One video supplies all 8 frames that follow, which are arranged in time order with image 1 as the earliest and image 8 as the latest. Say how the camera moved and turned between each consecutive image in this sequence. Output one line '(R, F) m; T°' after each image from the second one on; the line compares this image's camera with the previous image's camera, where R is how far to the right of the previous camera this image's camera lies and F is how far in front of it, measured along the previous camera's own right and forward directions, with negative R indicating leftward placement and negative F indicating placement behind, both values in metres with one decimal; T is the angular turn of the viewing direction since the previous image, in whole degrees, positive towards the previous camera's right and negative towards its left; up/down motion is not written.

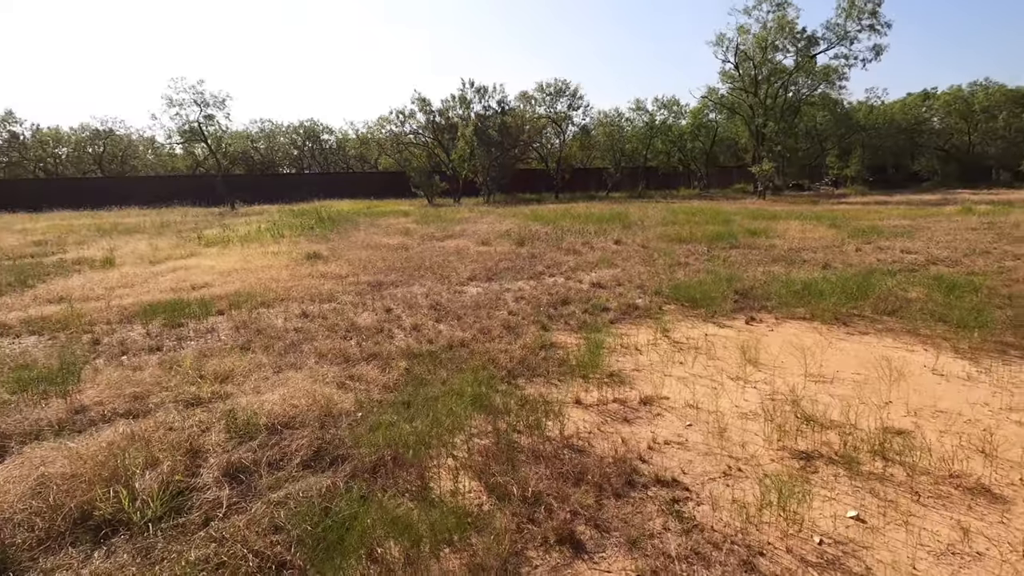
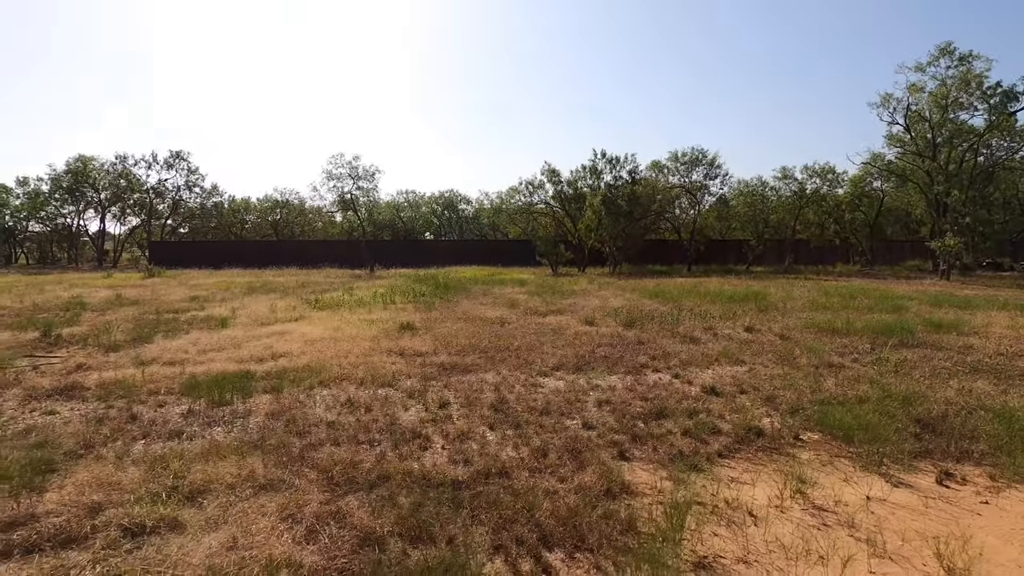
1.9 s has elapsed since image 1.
(+0.6, +1.4) m; -14°
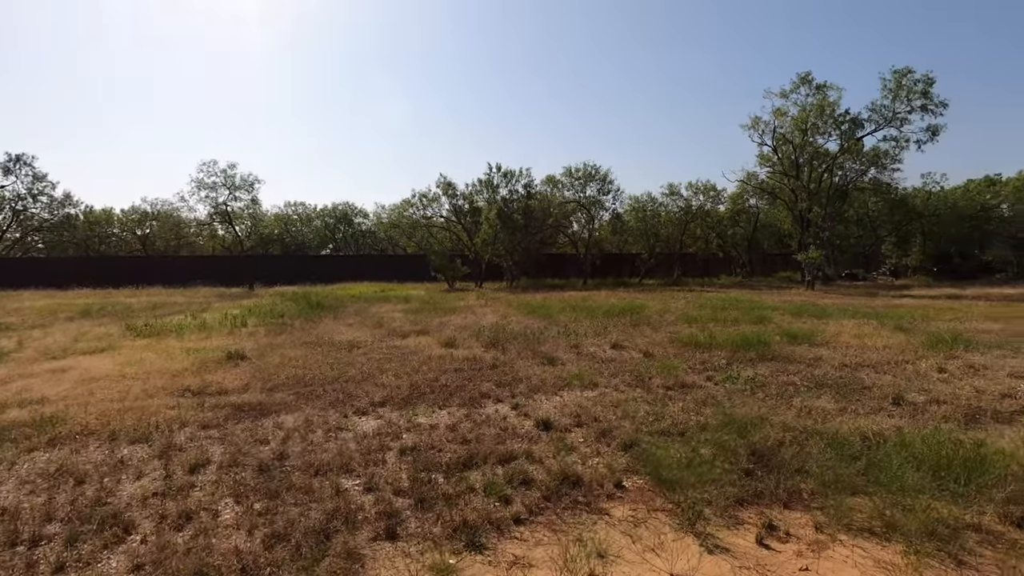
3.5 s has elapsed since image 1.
(+1.3, +1.0) m; +9°
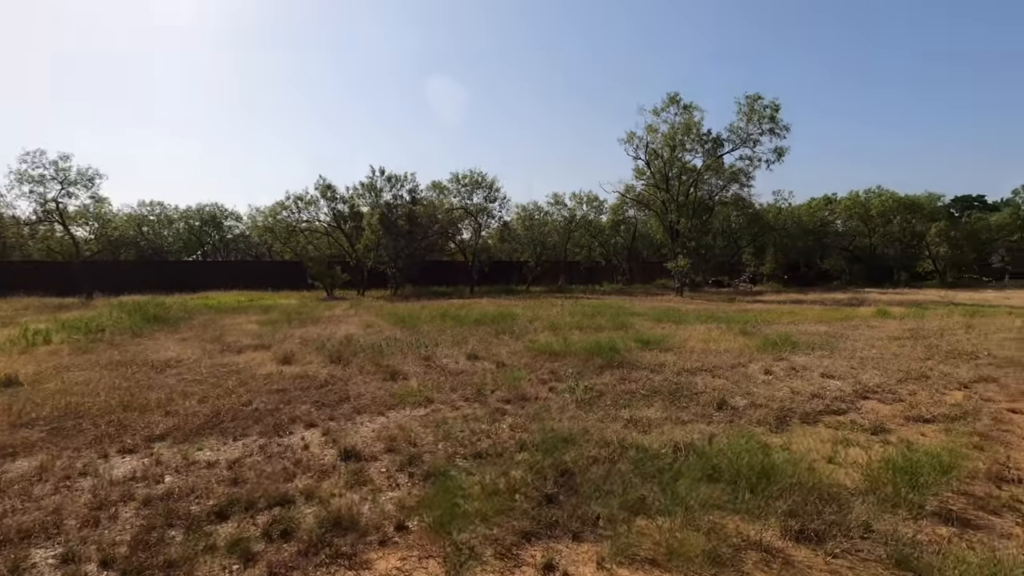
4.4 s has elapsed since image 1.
(+1.0, +0.5) m; +11°
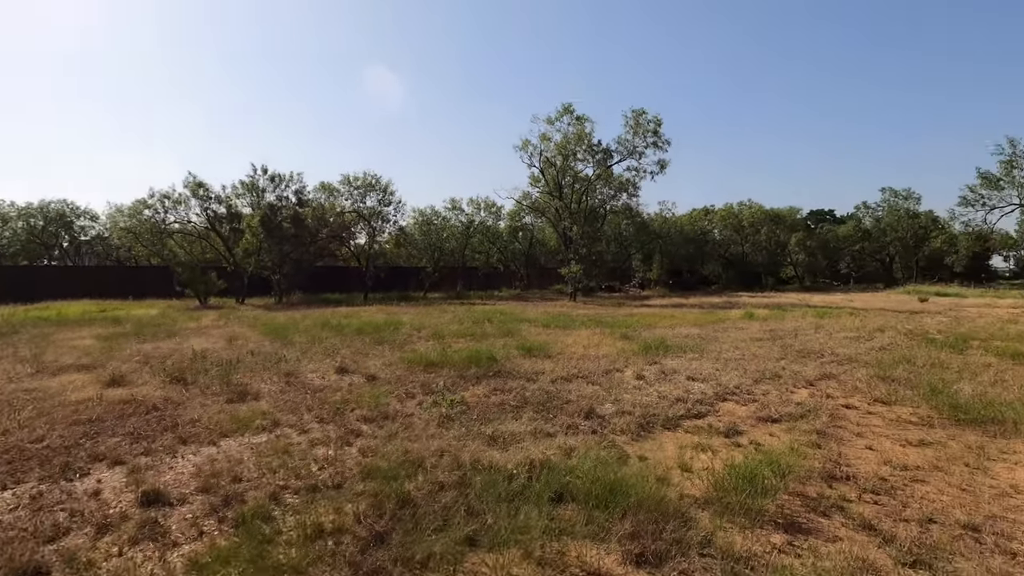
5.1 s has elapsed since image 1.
(+0.6, +0.4) m; +10°
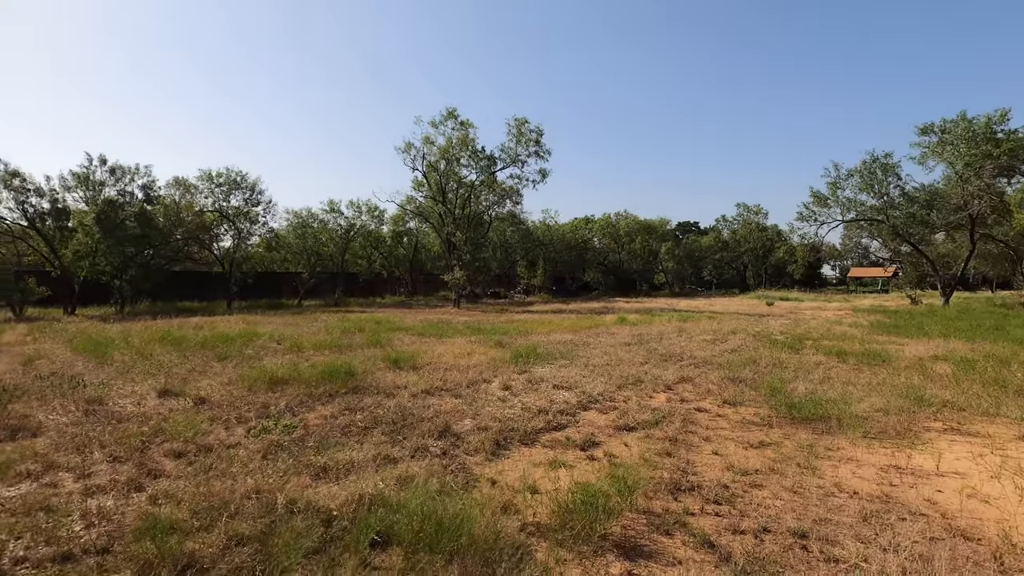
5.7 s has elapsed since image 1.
(+0.5, +0.5) m; +12°
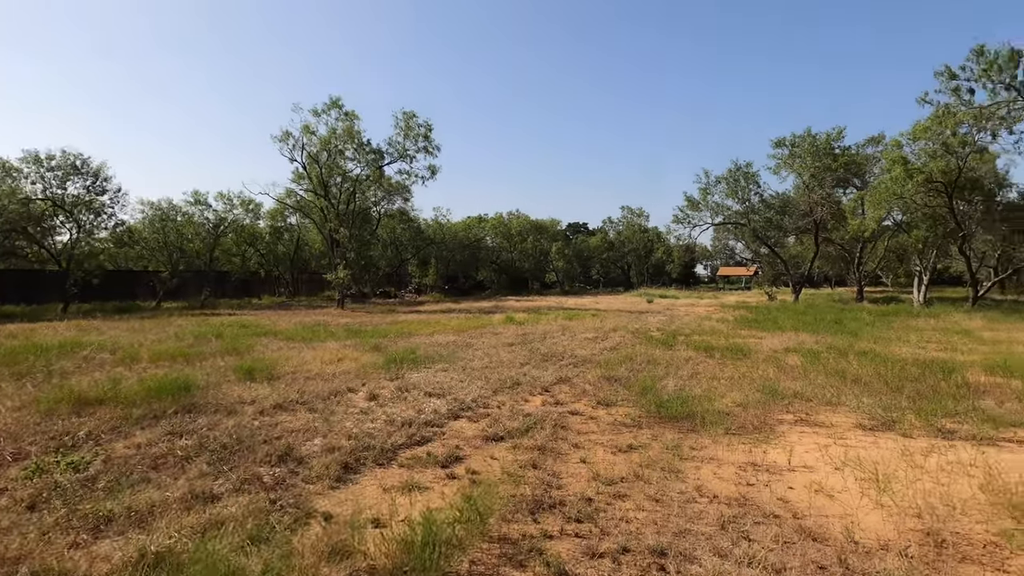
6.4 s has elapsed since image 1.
(+0.4, +0.5) m; +11°
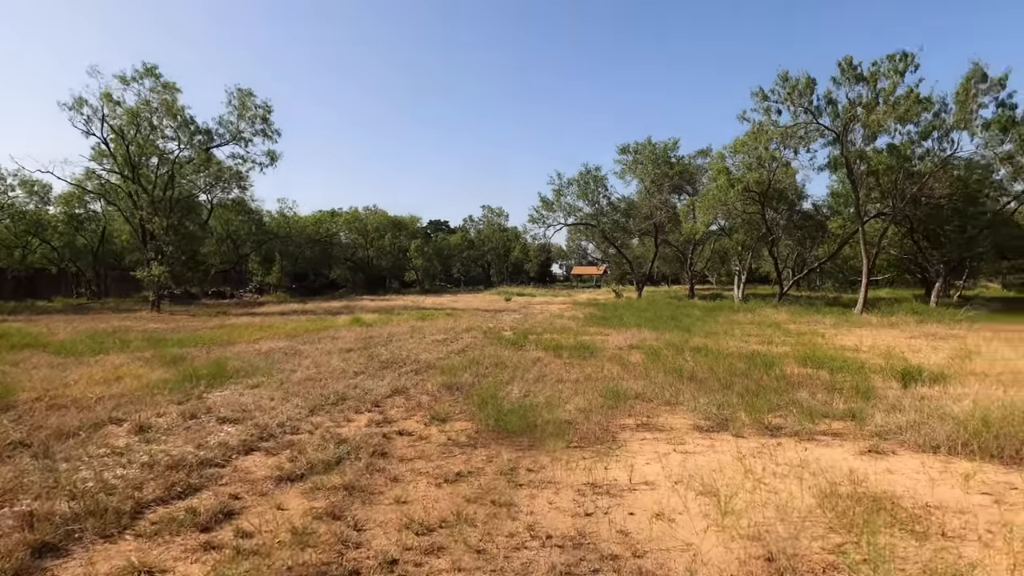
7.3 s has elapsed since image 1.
(+0.5, +1.0) m; +15°
